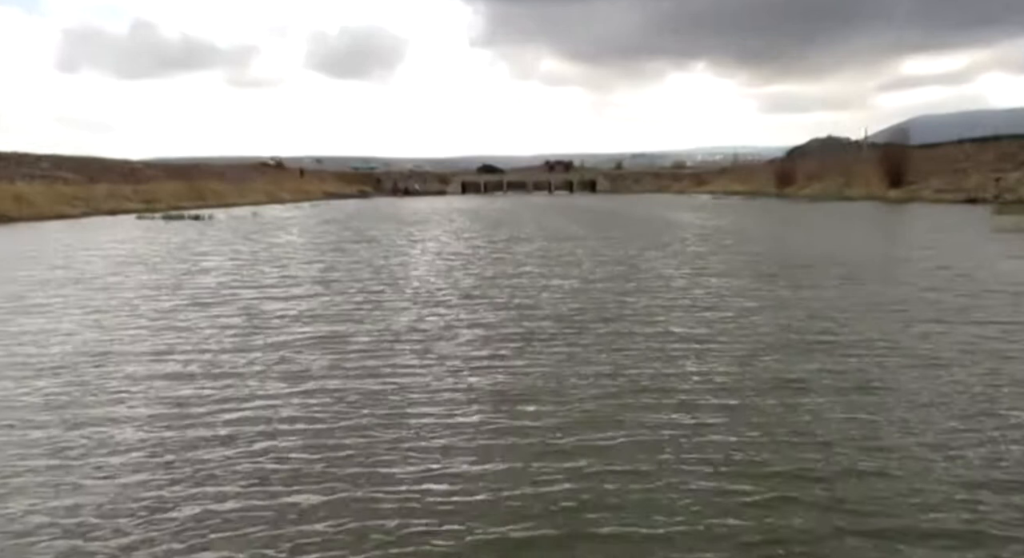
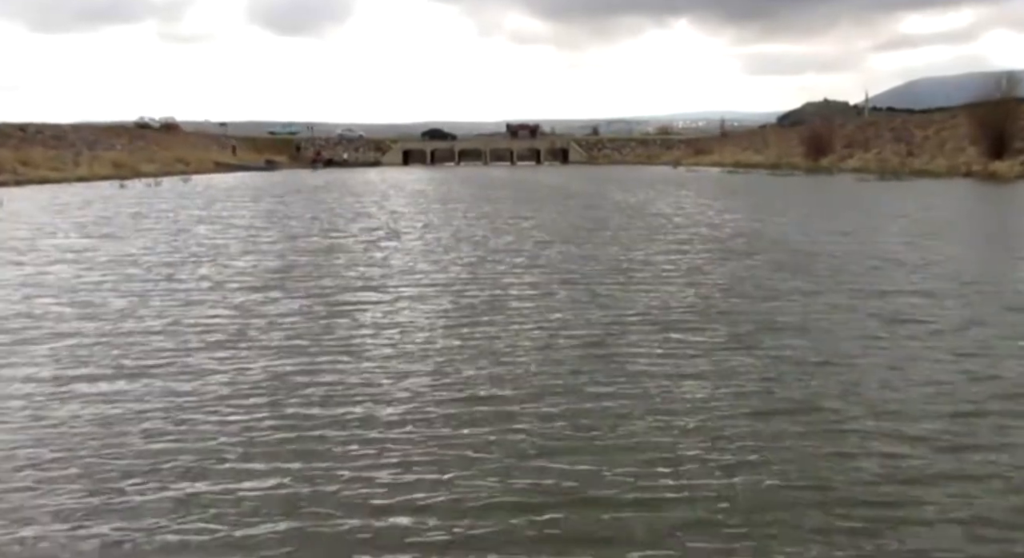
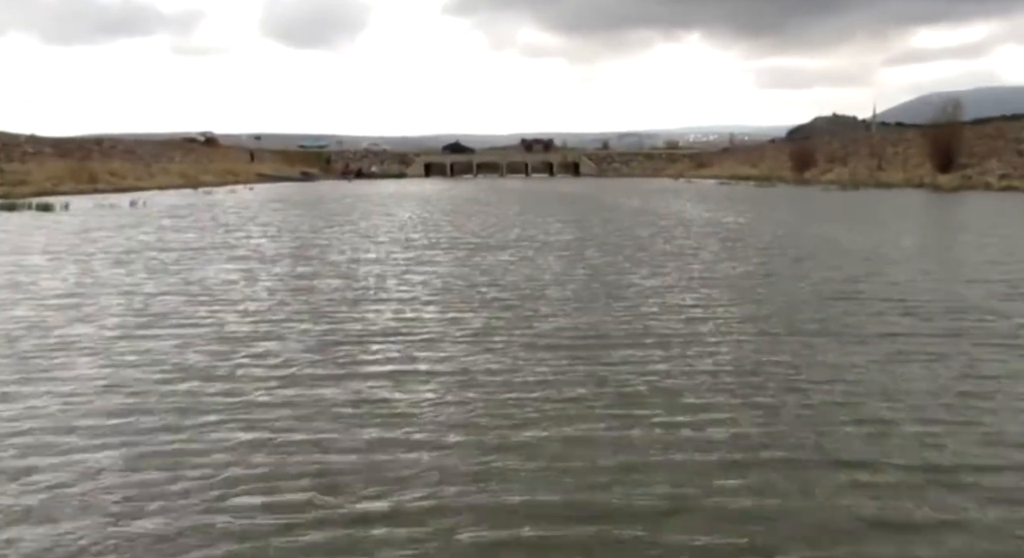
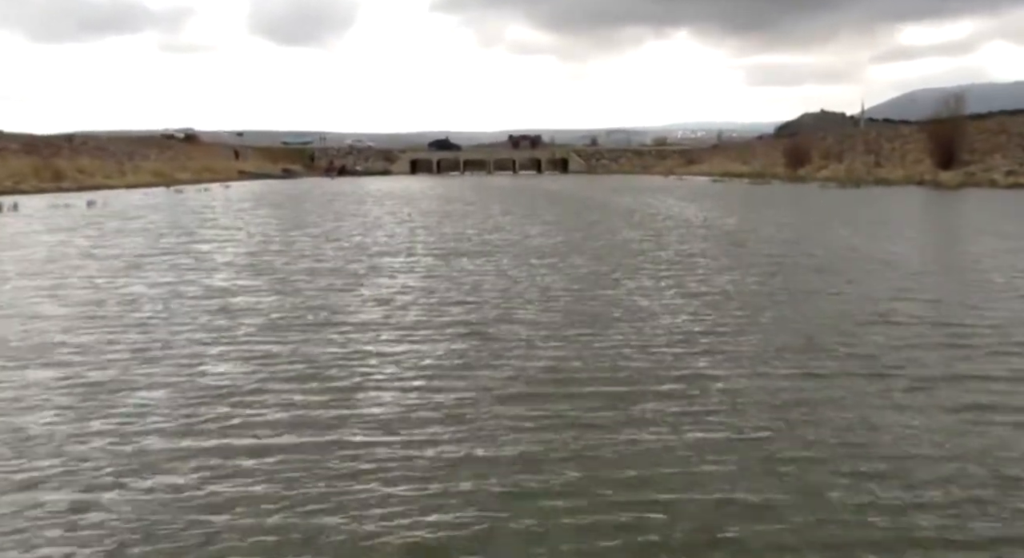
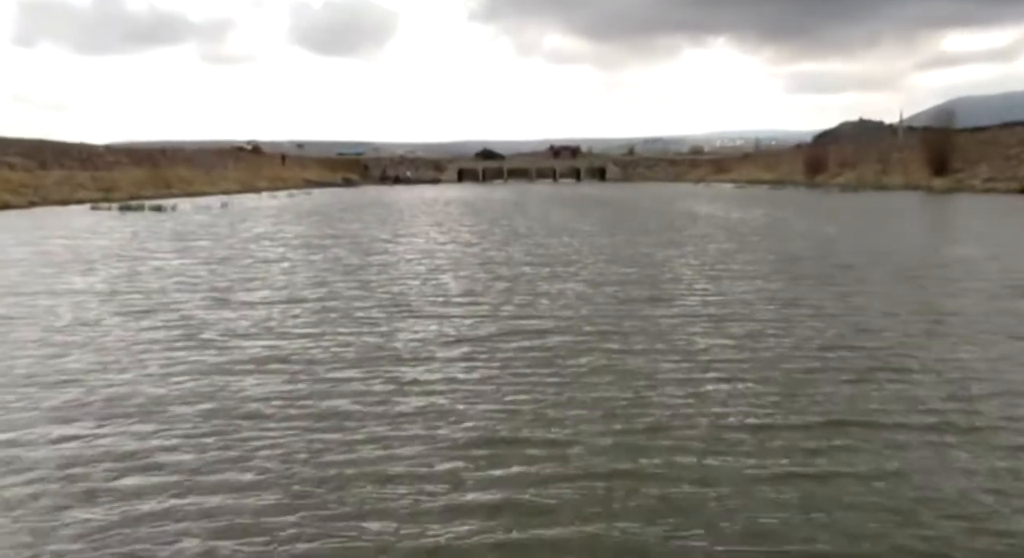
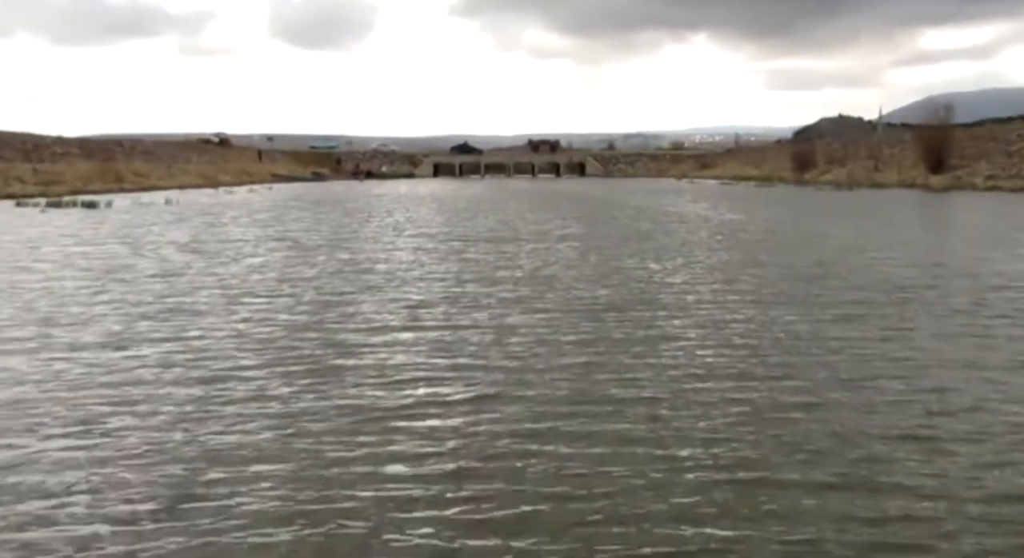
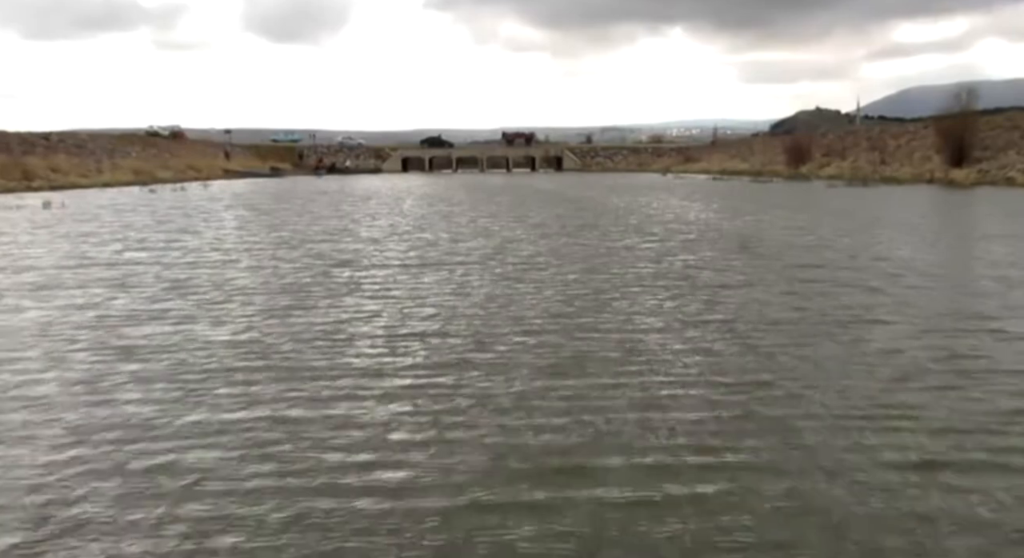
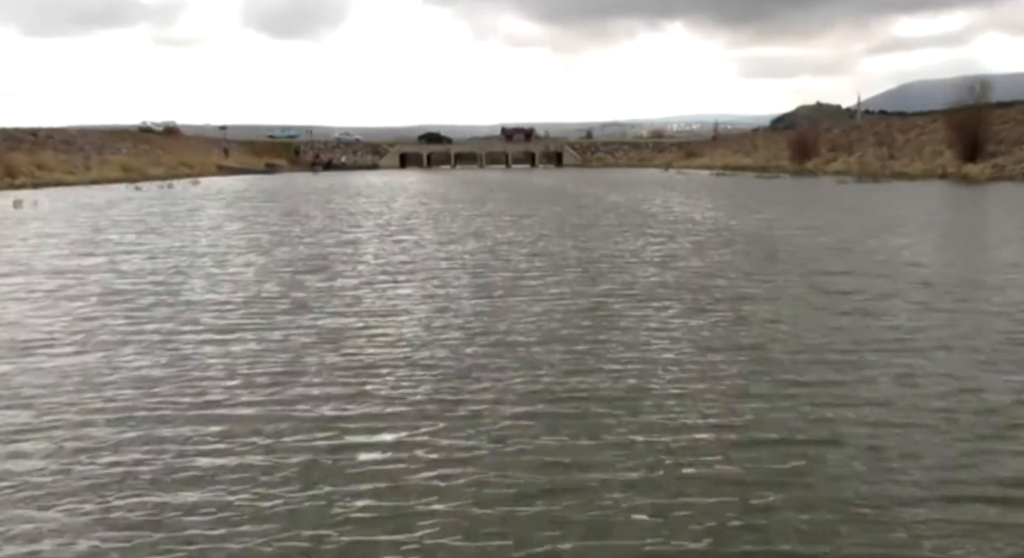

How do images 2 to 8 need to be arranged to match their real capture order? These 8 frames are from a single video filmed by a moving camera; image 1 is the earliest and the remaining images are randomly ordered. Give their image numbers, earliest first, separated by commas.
5, 6, 3, 4, 7, 8, 2
